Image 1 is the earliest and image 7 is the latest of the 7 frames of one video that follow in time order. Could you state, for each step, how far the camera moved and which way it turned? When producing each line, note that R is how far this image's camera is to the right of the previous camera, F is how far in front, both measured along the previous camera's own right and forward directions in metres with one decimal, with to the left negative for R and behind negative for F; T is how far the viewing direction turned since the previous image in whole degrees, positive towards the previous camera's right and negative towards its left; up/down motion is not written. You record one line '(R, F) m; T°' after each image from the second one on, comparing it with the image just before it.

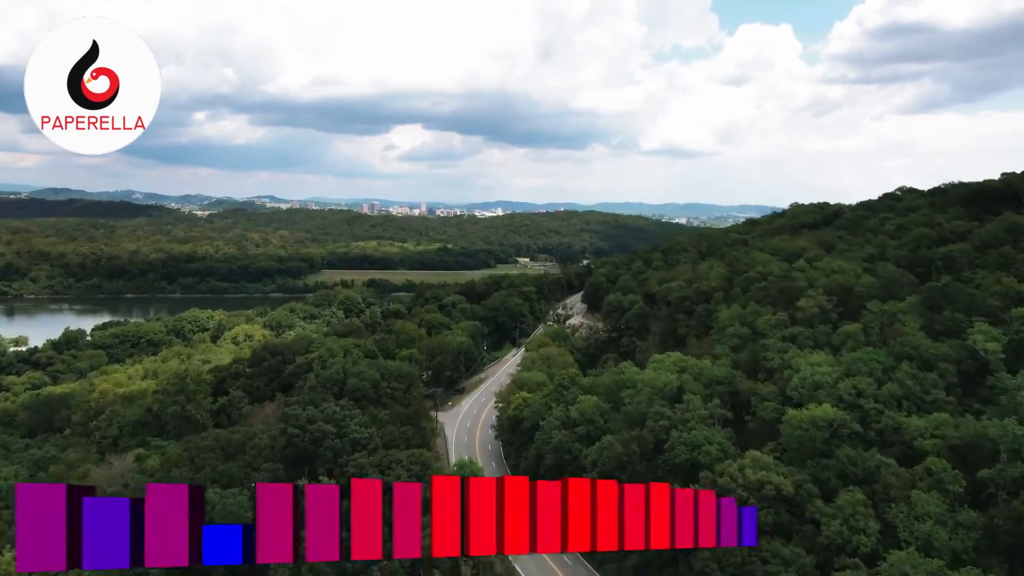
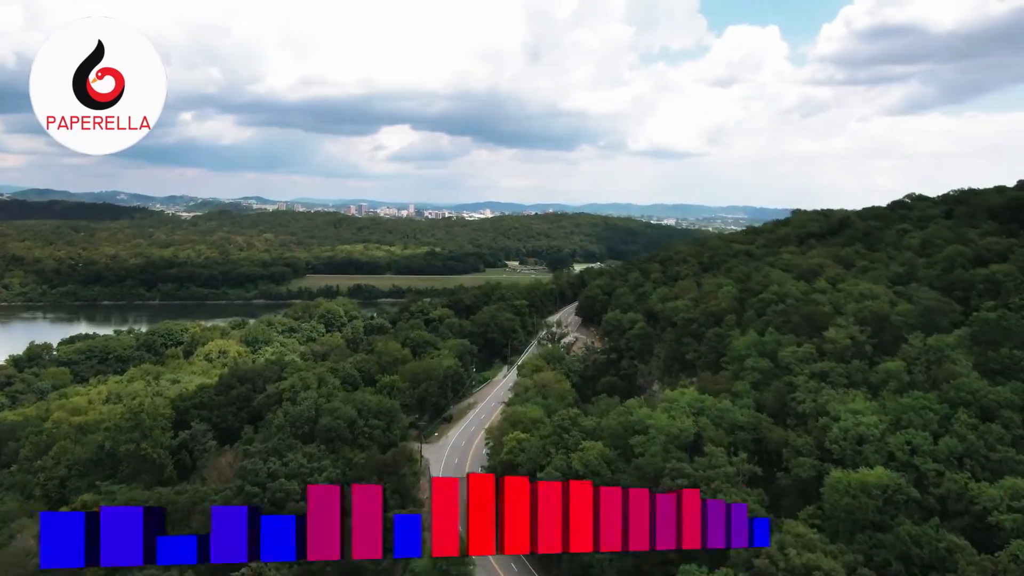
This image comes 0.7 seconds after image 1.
(-0.1, +2.4) m; +1°
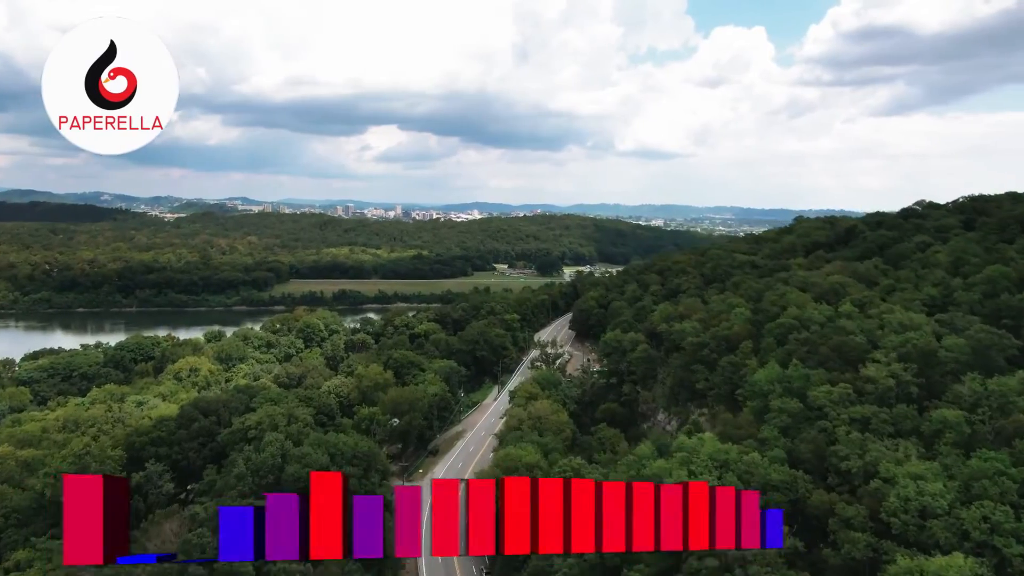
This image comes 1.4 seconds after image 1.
(-0.1, +2.4) m; +1°
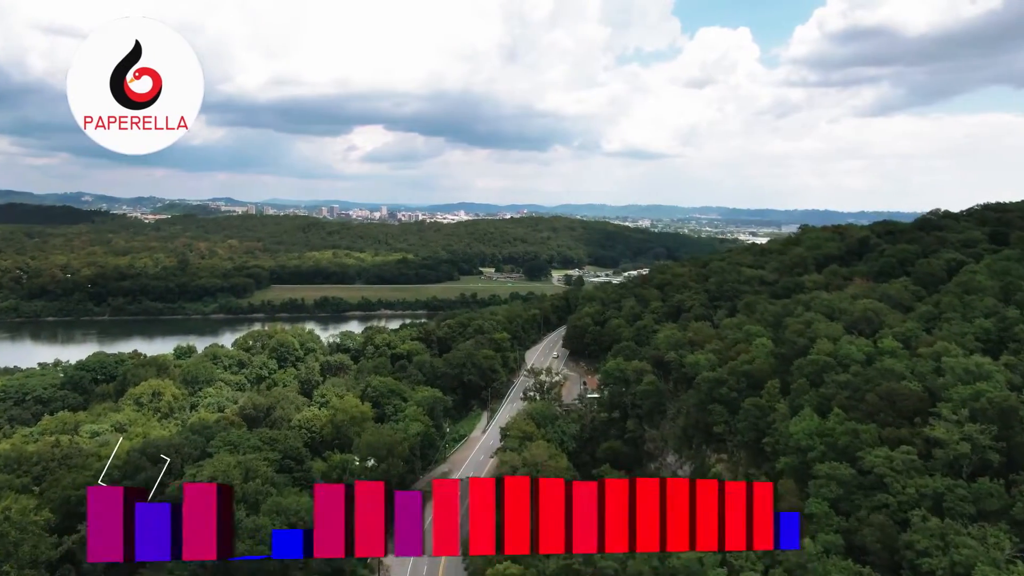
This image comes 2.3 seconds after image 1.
(-0.1, +2.8) m; +1°
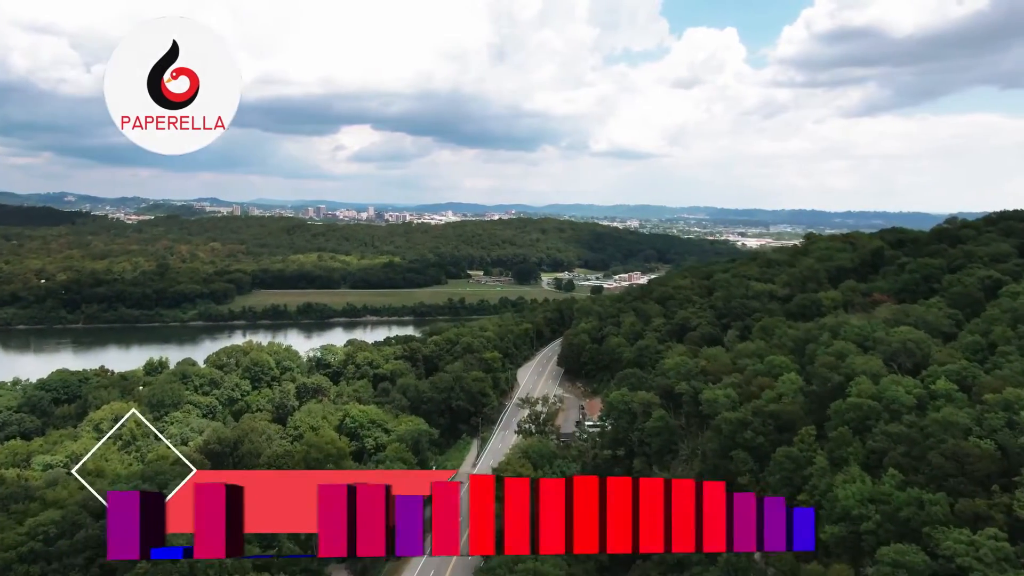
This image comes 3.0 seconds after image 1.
(-0.1, +2.5) m; +1°
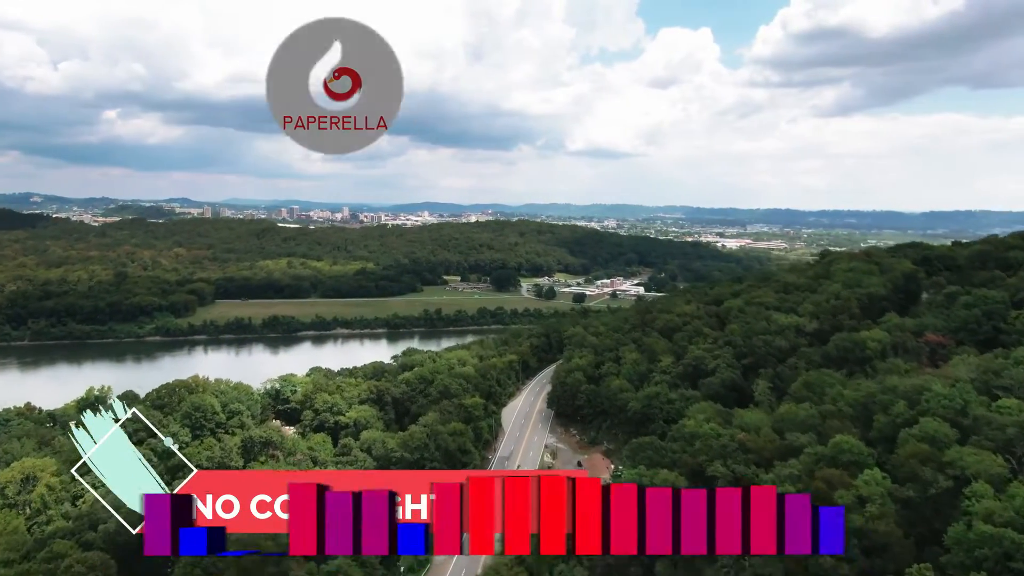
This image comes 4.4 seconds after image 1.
(-0.2, +4.8) m; +2°
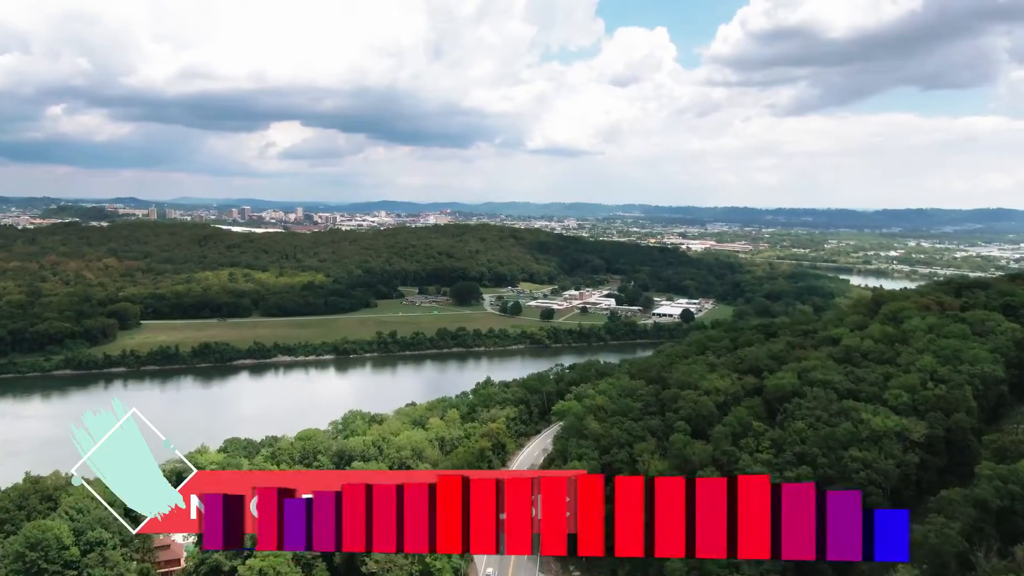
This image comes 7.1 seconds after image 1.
(-0.4, +8.9) m; +3°
